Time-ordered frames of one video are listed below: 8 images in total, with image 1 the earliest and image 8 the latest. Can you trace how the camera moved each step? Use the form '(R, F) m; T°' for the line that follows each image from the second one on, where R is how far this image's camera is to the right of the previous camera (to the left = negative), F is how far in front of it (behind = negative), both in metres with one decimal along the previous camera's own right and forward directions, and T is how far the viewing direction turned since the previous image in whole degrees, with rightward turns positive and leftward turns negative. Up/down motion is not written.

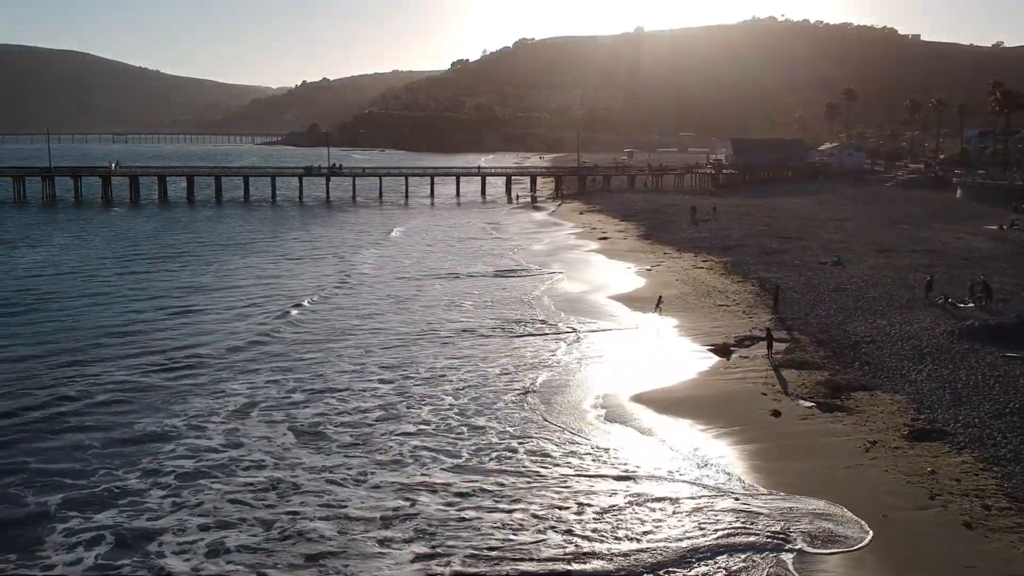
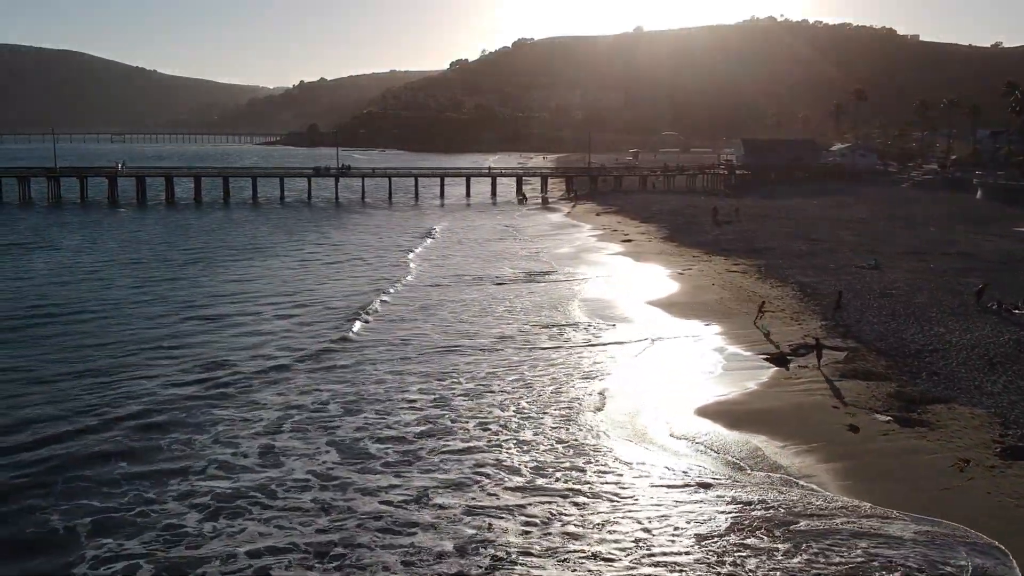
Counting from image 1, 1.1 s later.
(-0.8, +0.7) m; 0°
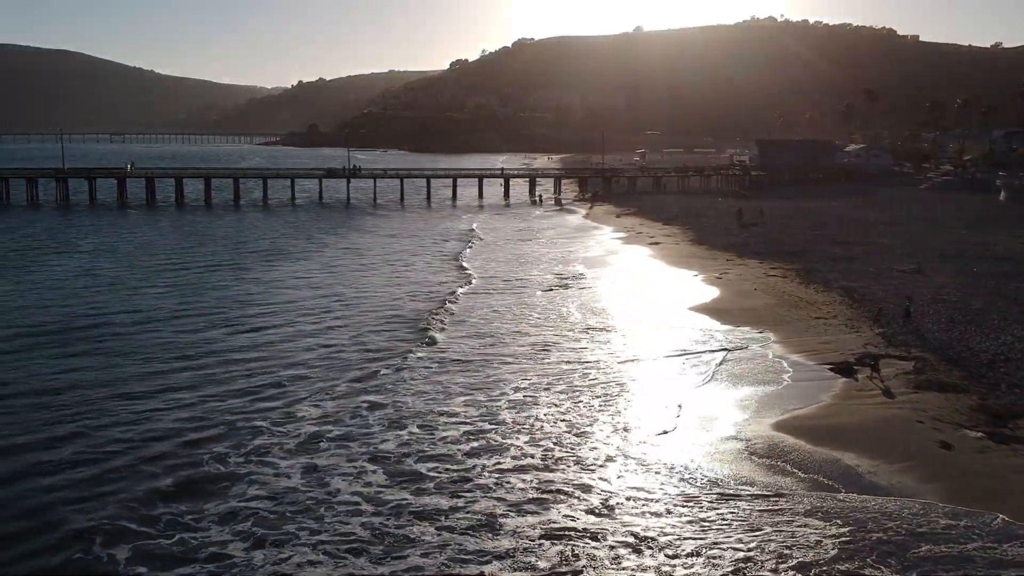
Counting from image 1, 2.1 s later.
(-0.9, +0.7) m; 0°
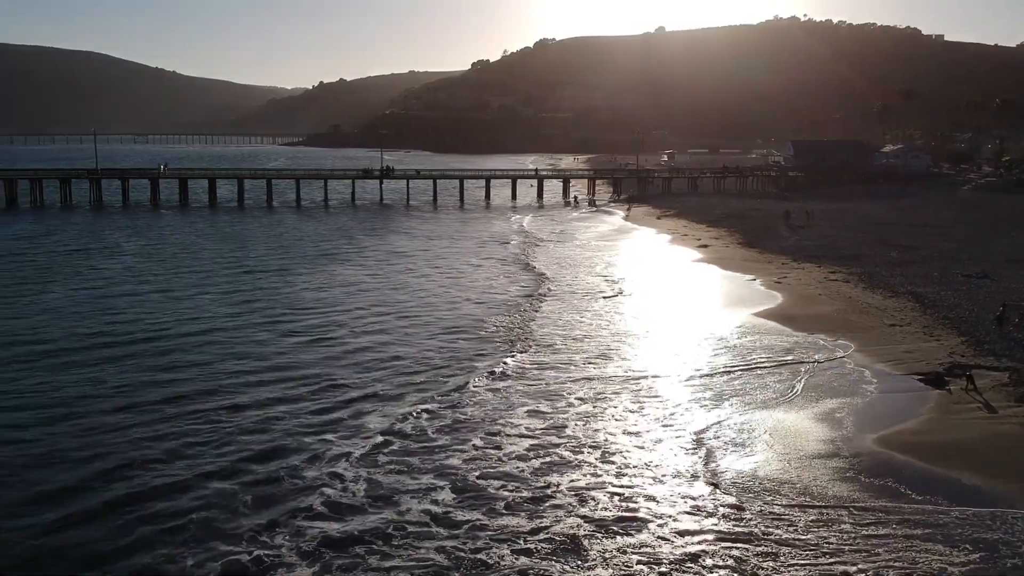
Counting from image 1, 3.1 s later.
(-0.8, +0.6) m; -1°
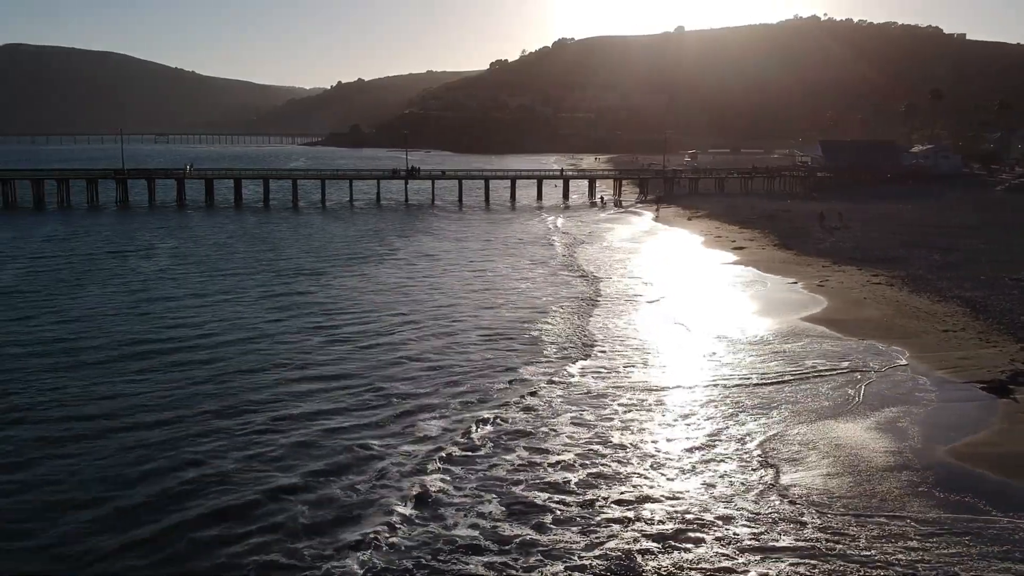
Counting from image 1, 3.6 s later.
(-0.5, +0.4) m; -1°
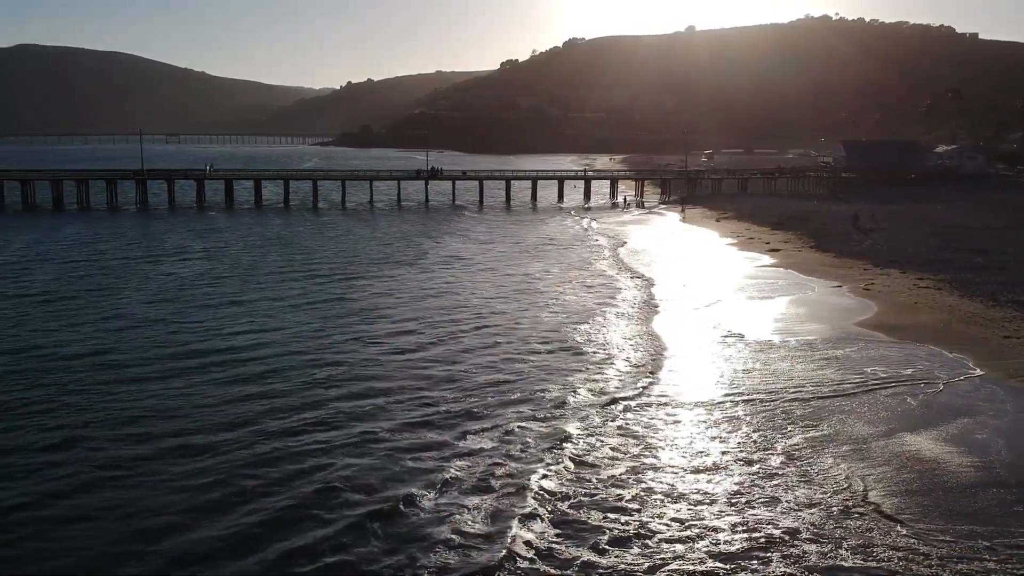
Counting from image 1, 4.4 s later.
(-0.7, +0.5) m; 0°
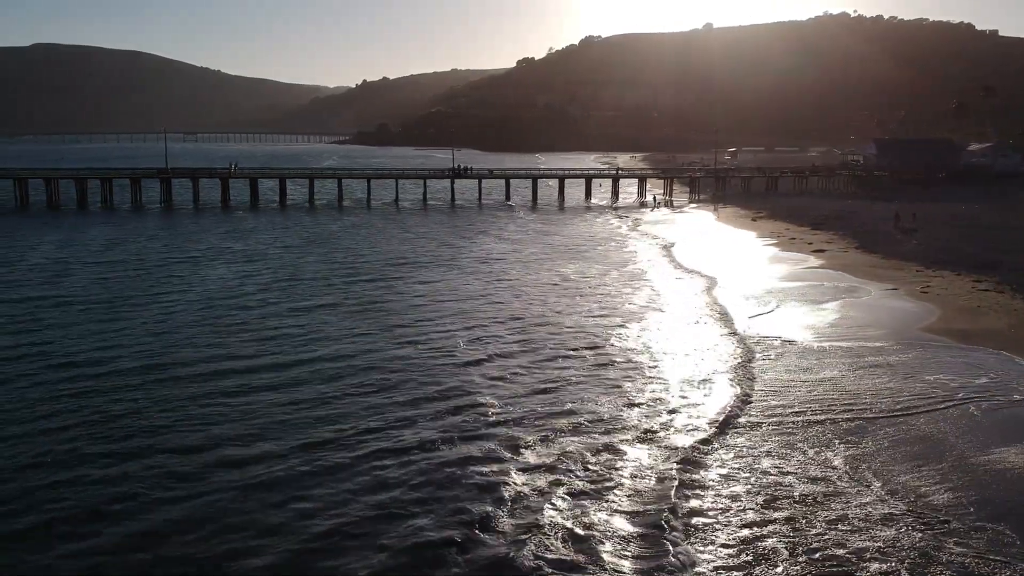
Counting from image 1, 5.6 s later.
(-0.6, +0.7) m; -1°
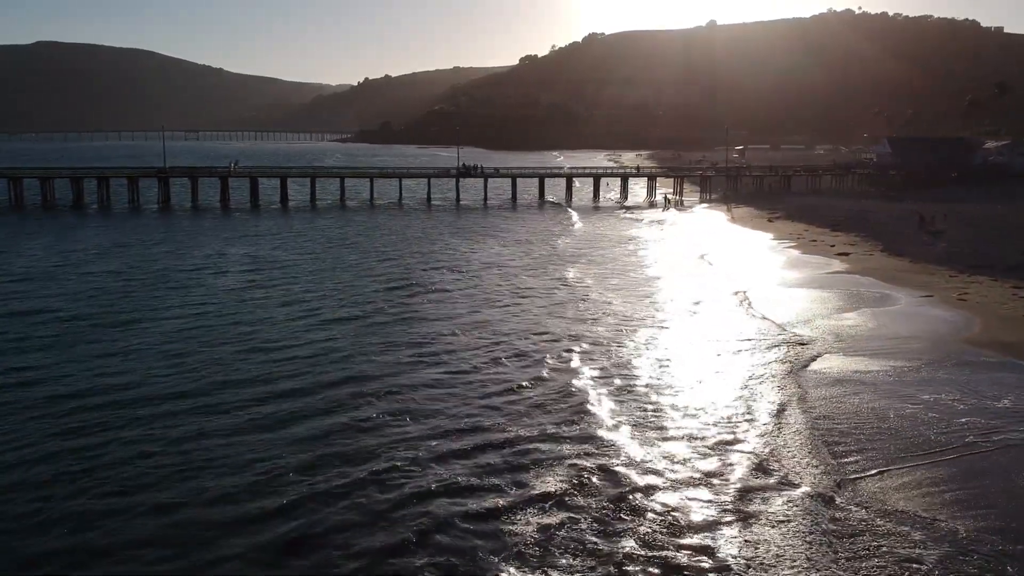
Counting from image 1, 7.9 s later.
(-0.2, +1.1) m; 0°
